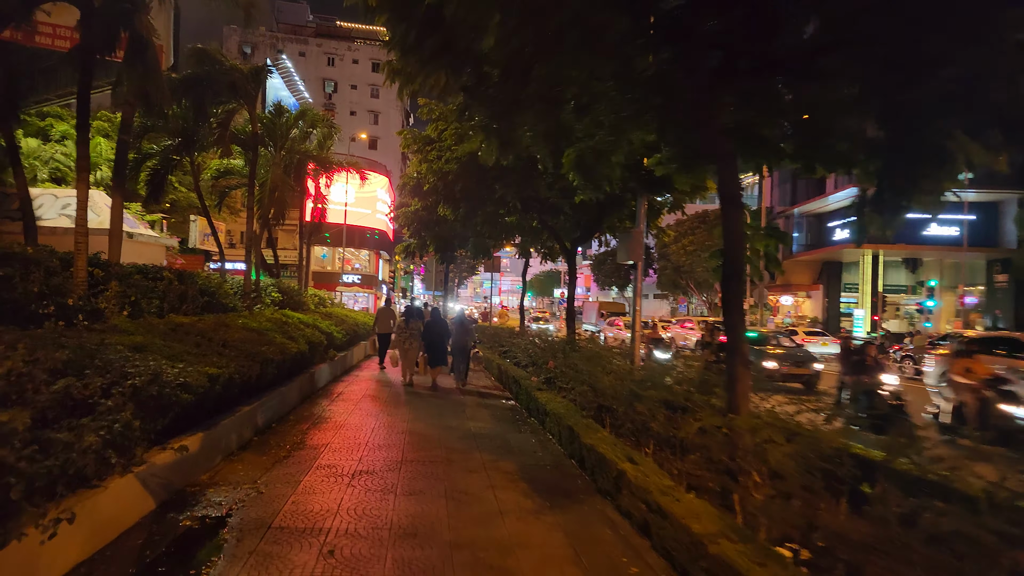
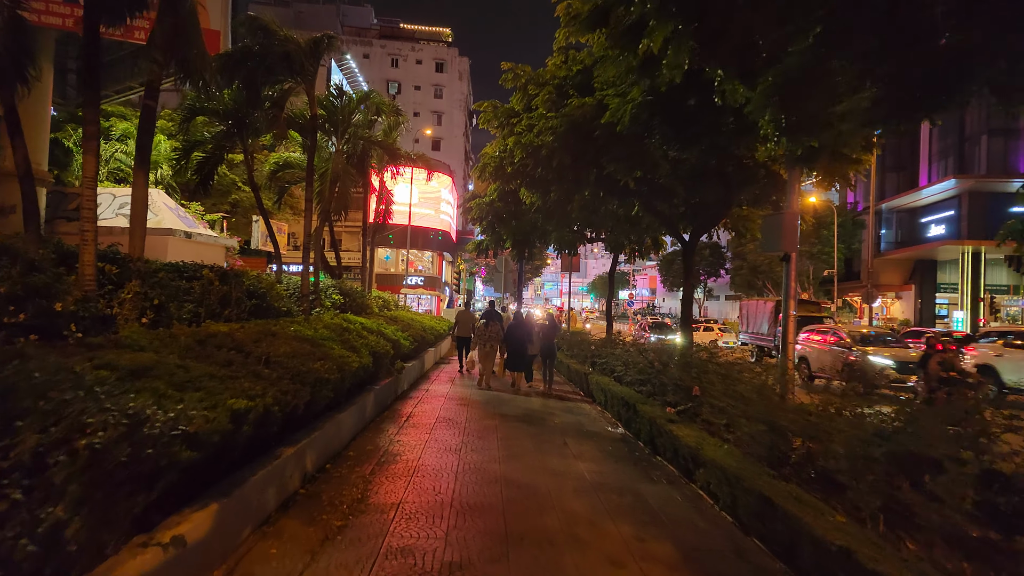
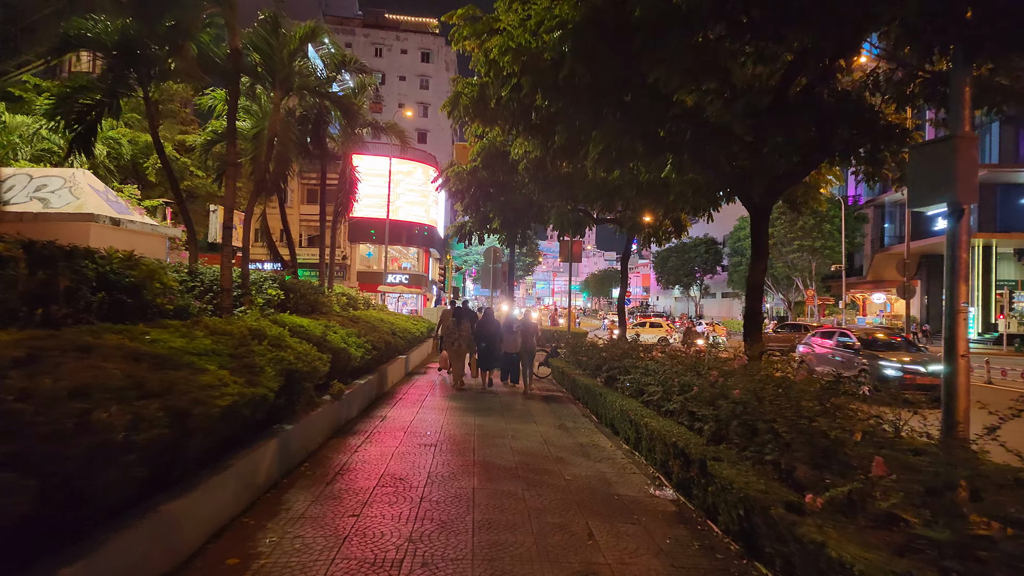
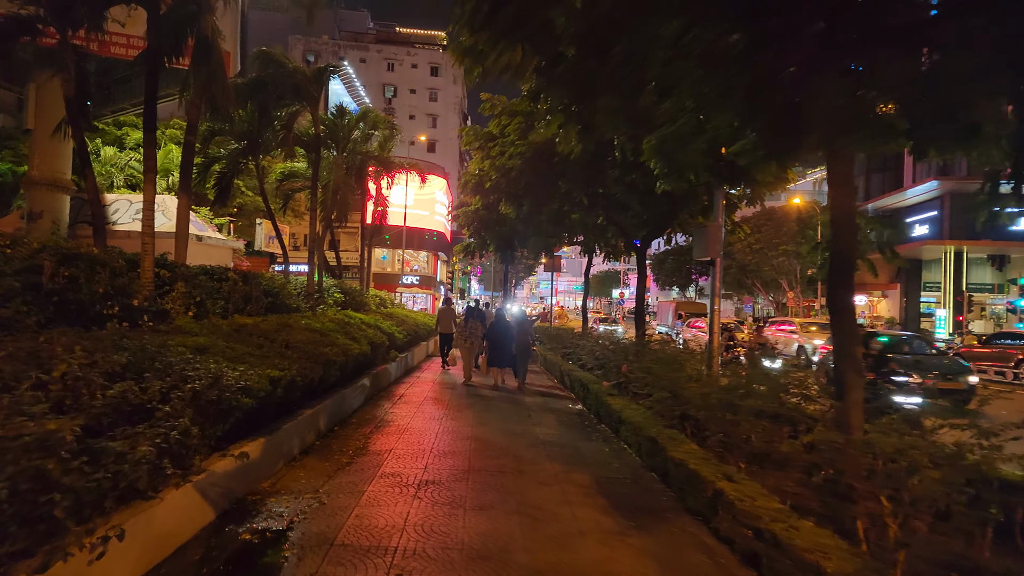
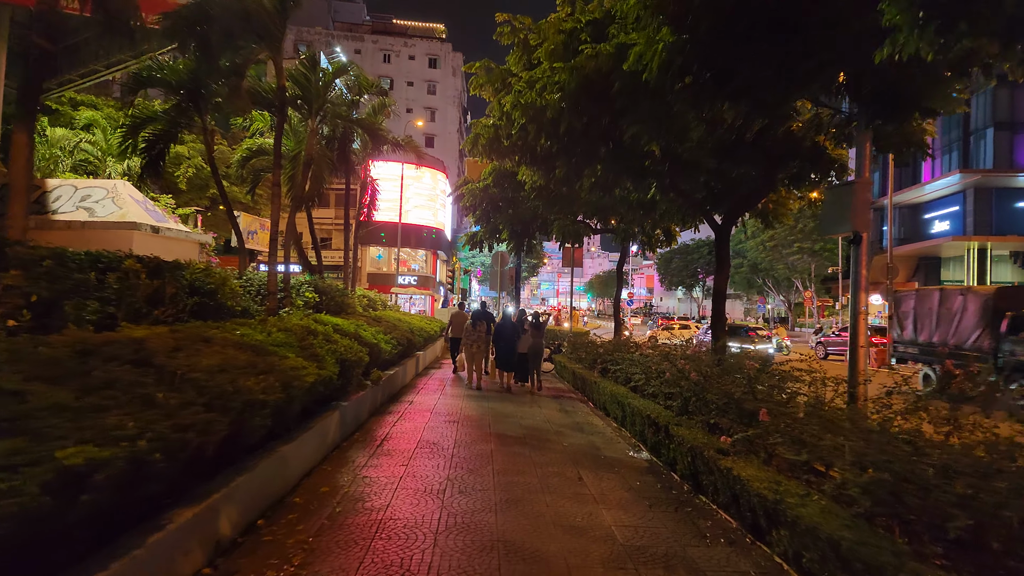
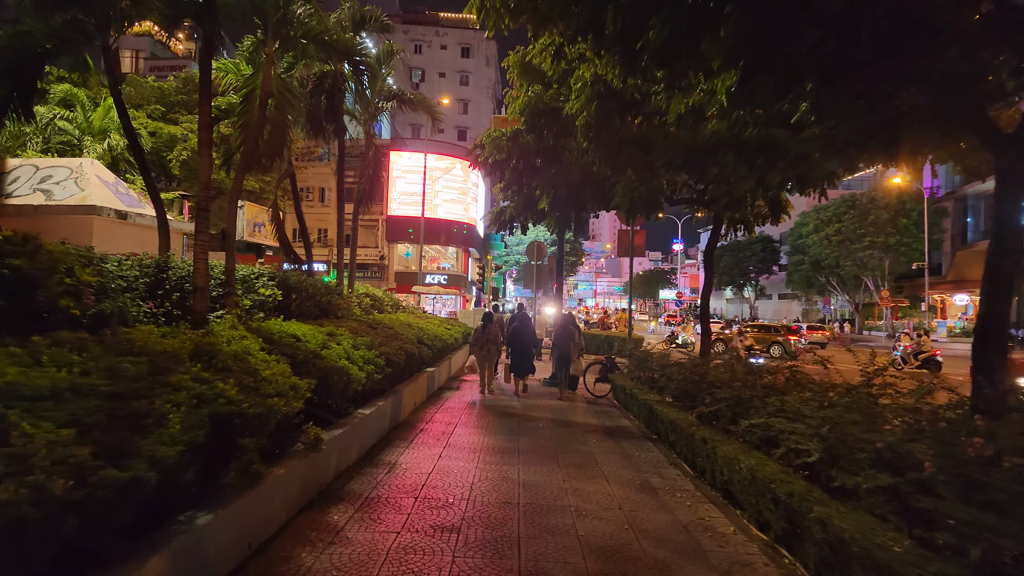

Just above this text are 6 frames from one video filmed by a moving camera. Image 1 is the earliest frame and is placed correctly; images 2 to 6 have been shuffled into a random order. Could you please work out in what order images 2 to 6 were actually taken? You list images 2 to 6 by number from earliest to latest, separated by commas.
4, 2, 5, 3, 6
